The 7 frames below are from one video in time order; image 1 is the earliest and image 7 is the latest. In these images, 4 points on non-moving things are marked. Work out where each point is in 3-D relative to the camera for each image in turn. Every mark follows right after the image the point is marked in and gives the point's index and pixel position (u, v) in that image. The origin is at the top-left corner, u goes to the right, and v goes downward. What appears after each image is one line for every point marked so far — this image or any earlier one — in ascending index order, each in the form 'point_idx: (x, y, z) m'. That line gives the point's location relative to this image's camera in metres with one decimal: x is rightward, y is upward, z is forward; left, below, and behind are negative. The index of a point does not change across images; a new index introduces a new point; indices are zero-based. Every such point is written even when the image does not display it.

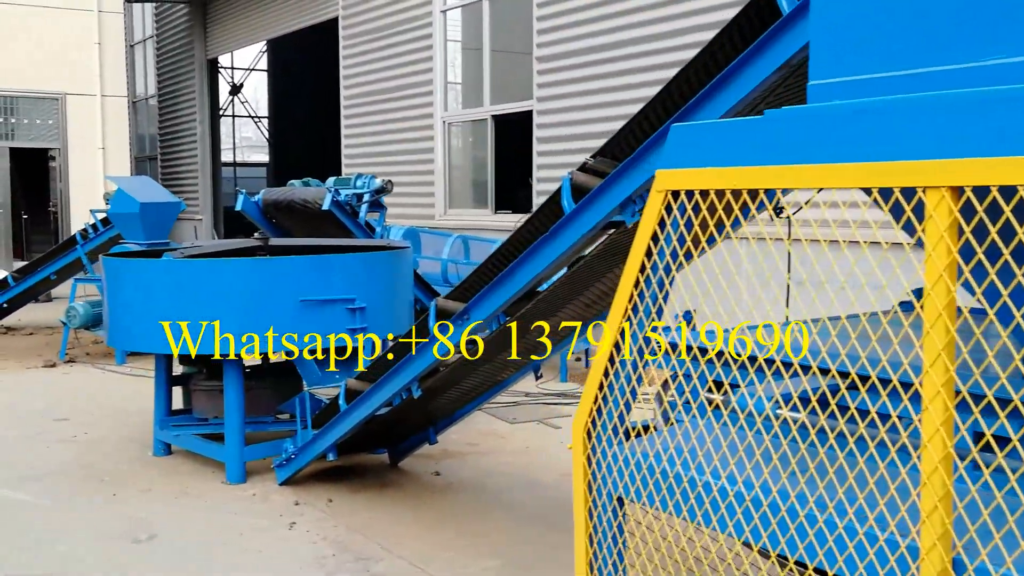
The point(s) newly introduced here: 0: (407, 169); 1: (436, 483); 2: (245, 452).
0: (-1.1, +1.3, +10.9) m
1: (-0.3, -0.9, +4.8) m
2: (-1.3, -0.8, +4.8) m
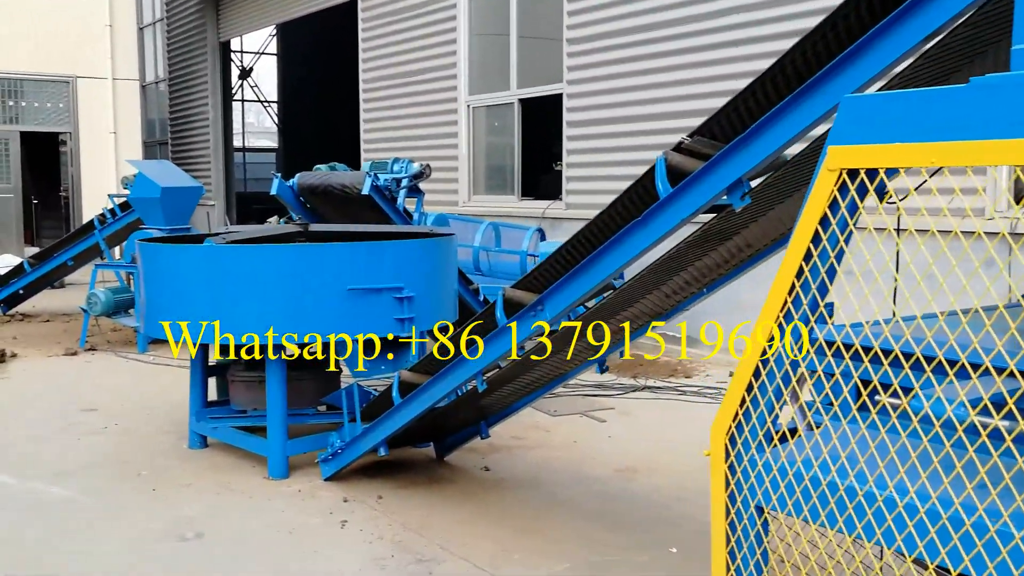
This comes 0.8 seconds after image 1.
0: (-0.9, +1.4, +10.7) m
1: (-0.1, -0.9, +4.6) m
2: (-1.0, -0.7, +4.7) m
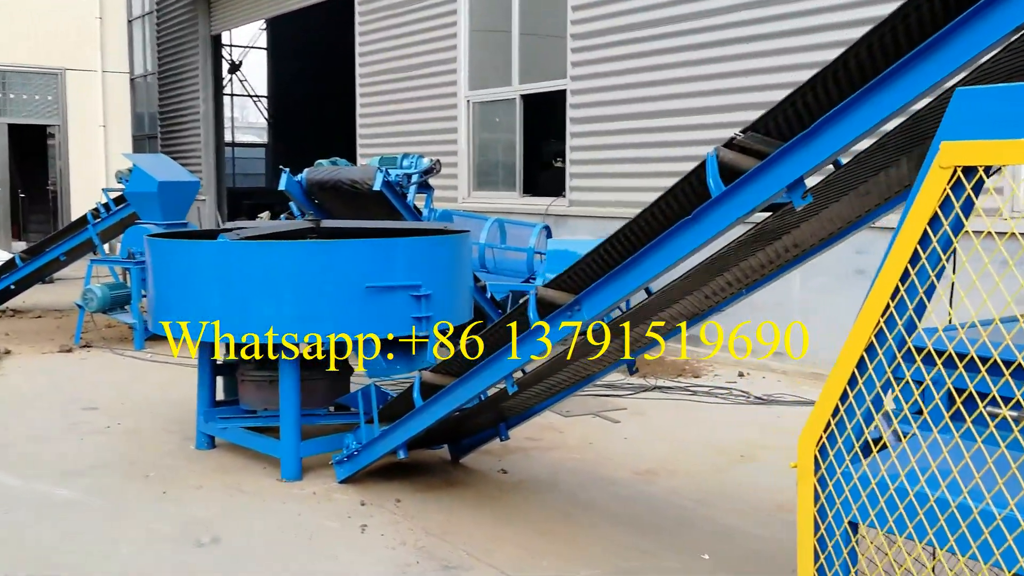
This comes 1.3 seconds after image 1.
0: (-0.9, +1.4, +10.6) m
1: (0.0, -0.9, +4.5) m
2: (-0.9, -0.7, +4.5) m
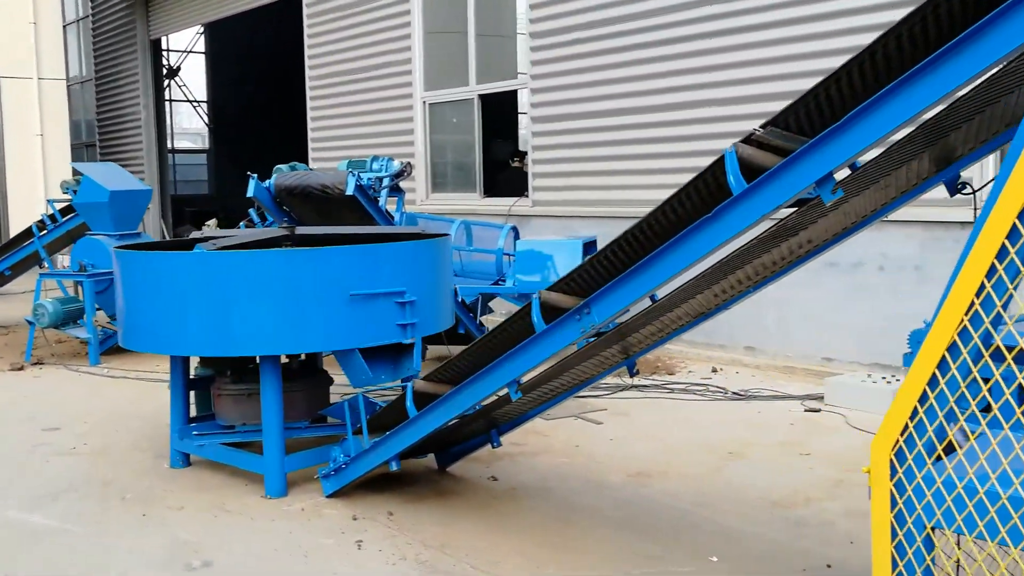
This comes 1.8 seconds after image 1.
0: (-1.3, +1.4, +10.4) m
1: (-0.1, -0.9, +4.4) m
2: (-1.0, -0.8, +4.4) m
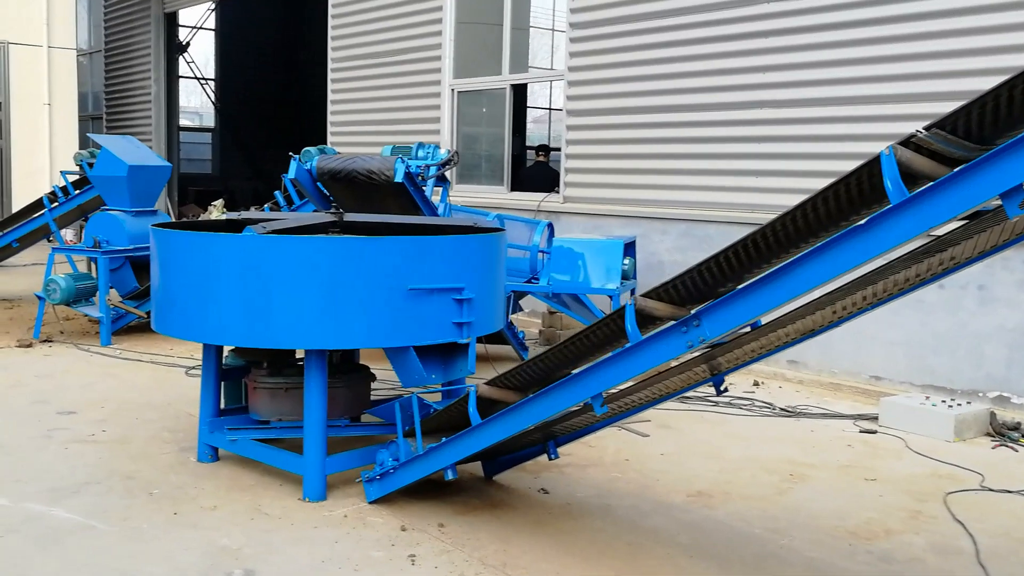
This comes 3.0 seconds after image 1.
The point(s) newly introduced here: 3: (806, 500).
0: (-1.0, +1.5, +10.1) m
1: (+0.2, -0.9, +4.1) m
2: (-0.8, -0.7, +4.1) m
3: (+1.2, -0.9, +4.2) m
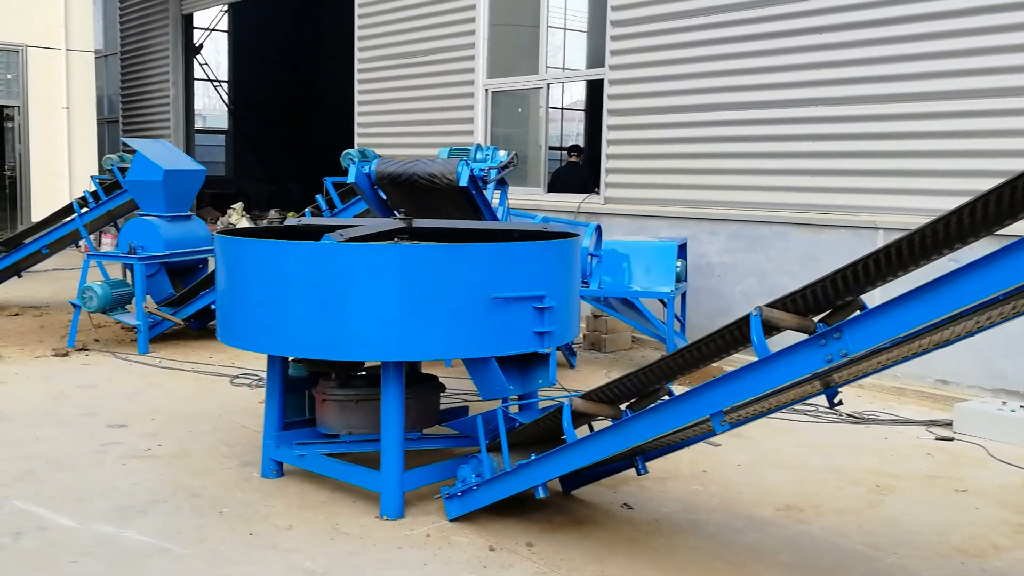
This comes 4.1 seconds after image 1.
0: (-0.7, +1.4, +9.9) m
1: (+0.5, -0.9, +4.0) m
2: (-0.4, -0.7, +4.0) m
3: (+1.5, -0.9, +4.1) m
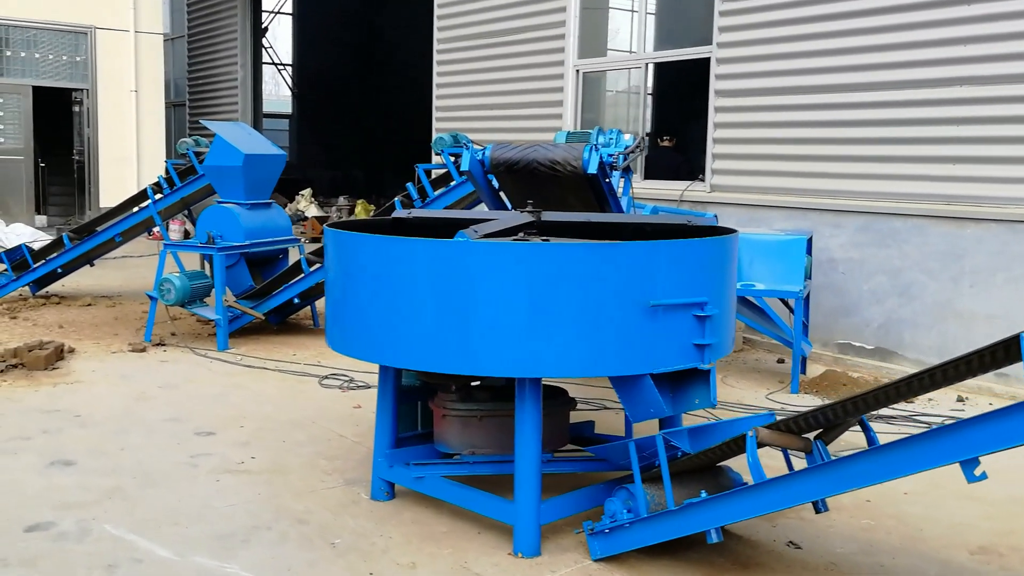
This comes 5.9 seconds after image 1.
0: (+0.1, +1.5, +9.4) m
1: (+1.0, -0.9, +3.4) m
2: (+0.1, -0.8, +3.5) m
3: (+2.1, -0.9, +3.5) m
